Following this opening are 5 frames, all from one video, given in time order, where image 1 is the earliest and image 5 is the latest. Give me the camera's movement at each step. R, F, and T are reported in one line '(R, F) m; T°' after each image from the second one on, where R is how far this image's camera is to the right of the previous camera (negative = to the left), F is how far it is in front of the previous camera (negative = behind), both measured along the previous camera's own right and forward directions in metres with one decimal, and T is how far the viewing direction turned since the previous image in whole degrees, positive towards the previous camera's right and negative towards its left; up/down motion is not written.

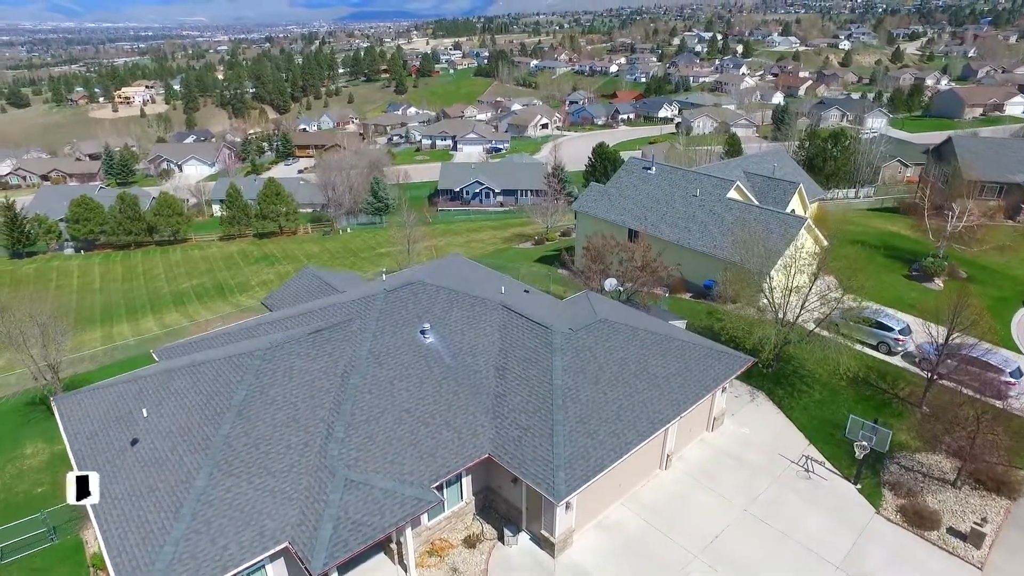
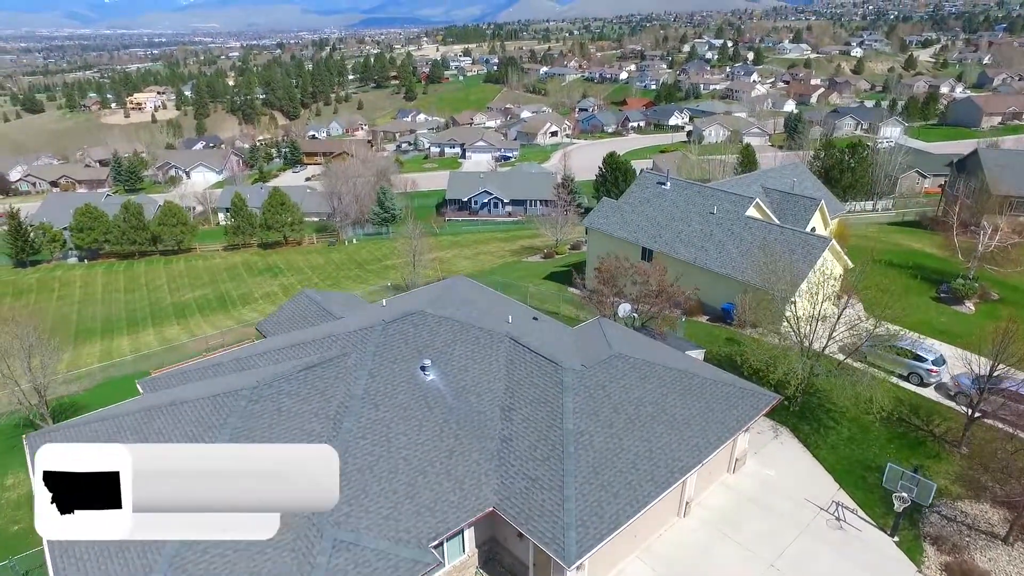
(0.0, +0.8) m; -1°
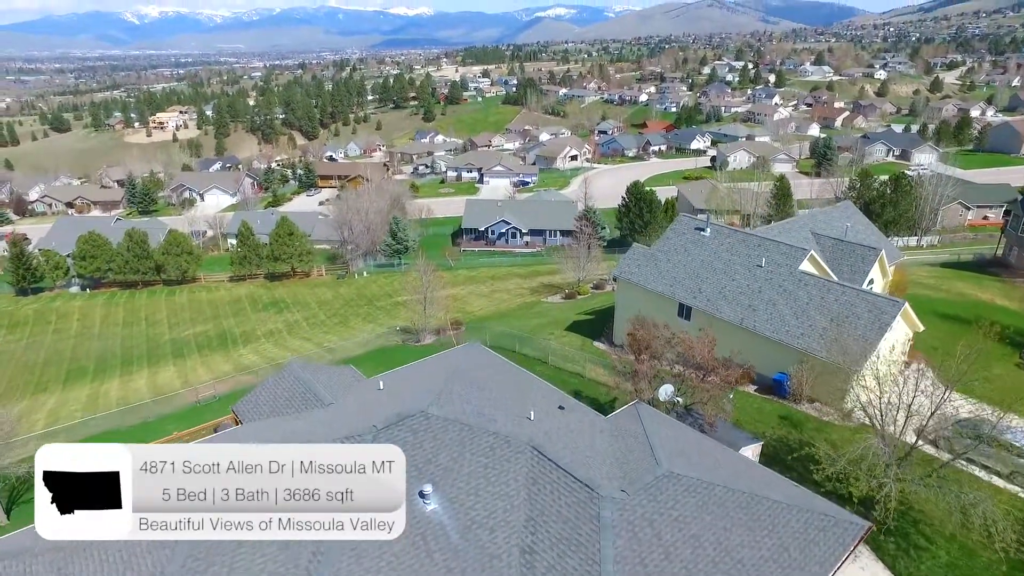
(-0.1, +2.2) m; -1°
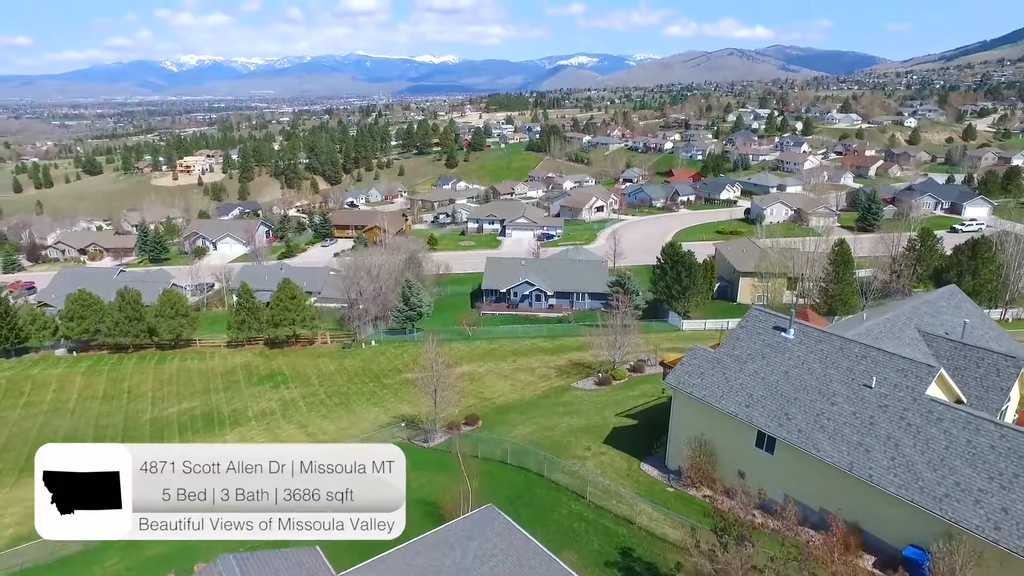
(-0.2, +3.9) m; -2°
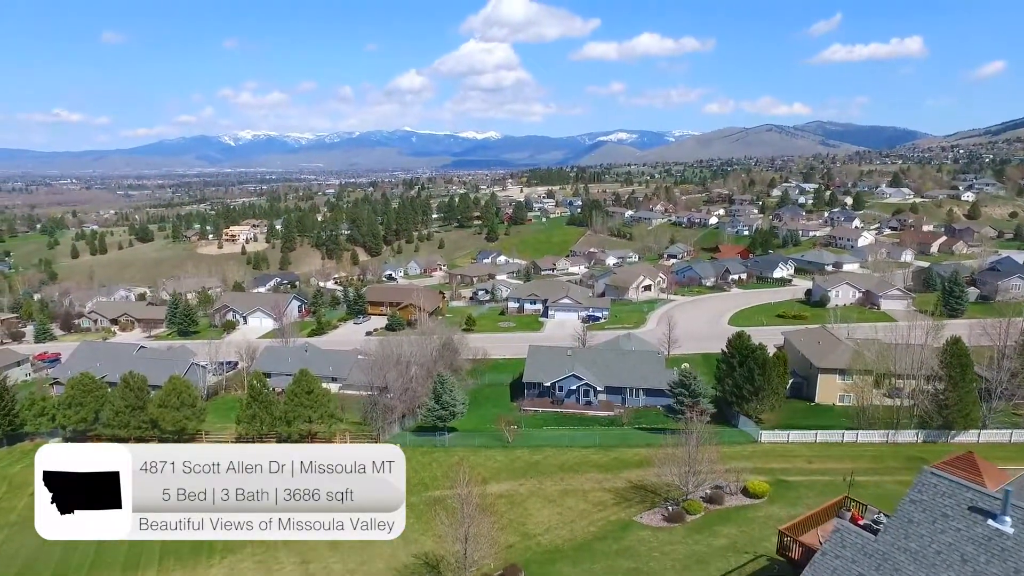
(-0.5, +4.3) m; -3°
